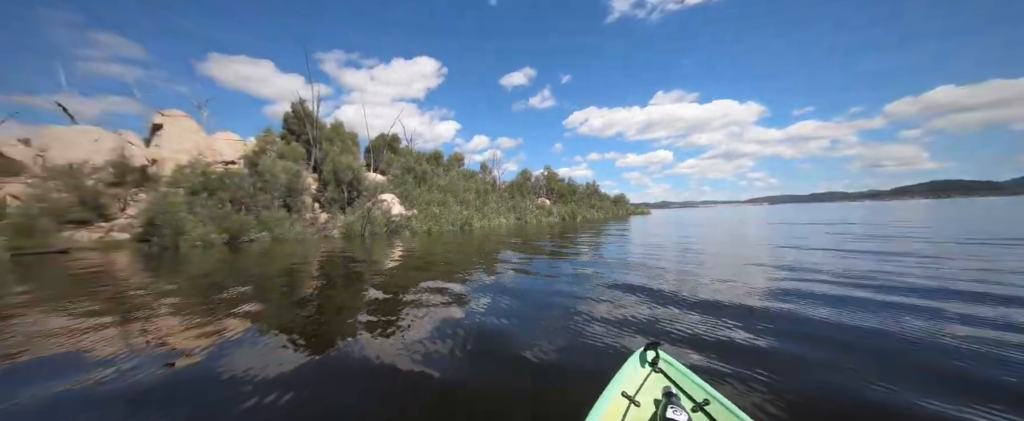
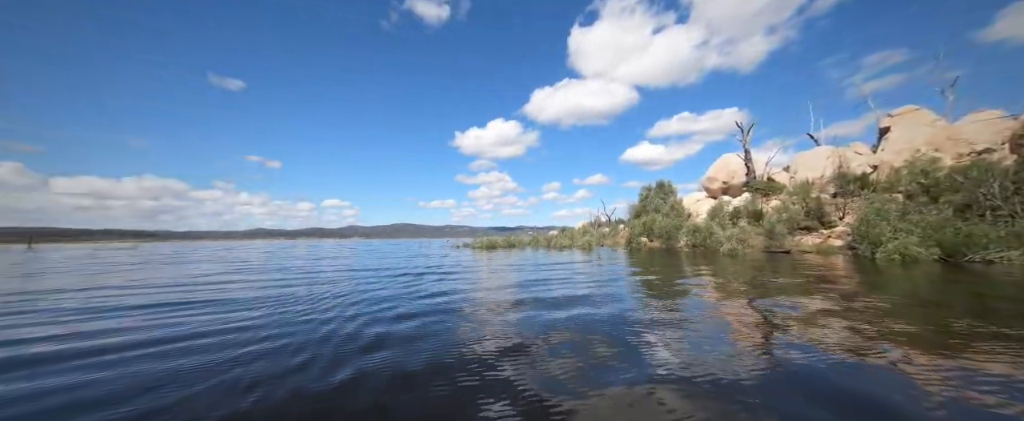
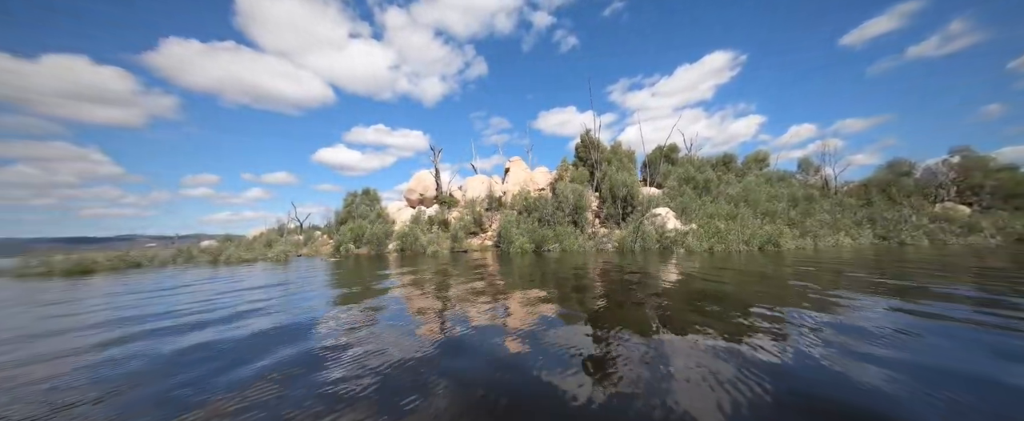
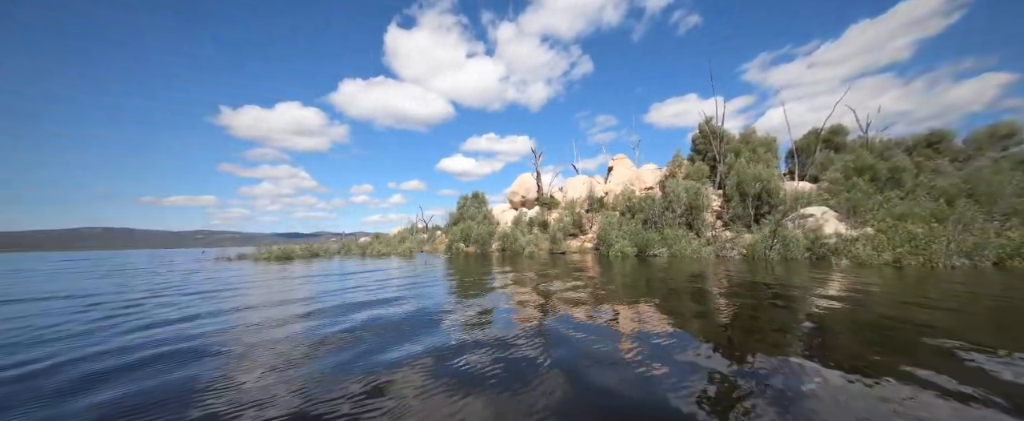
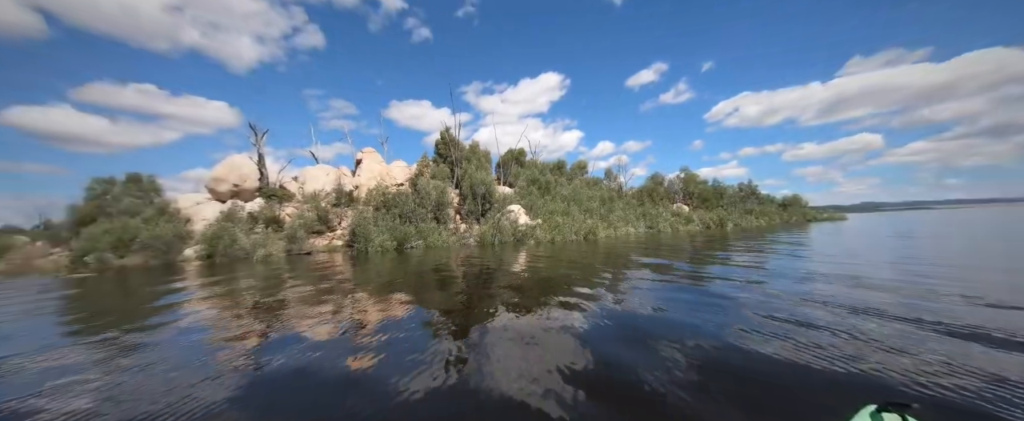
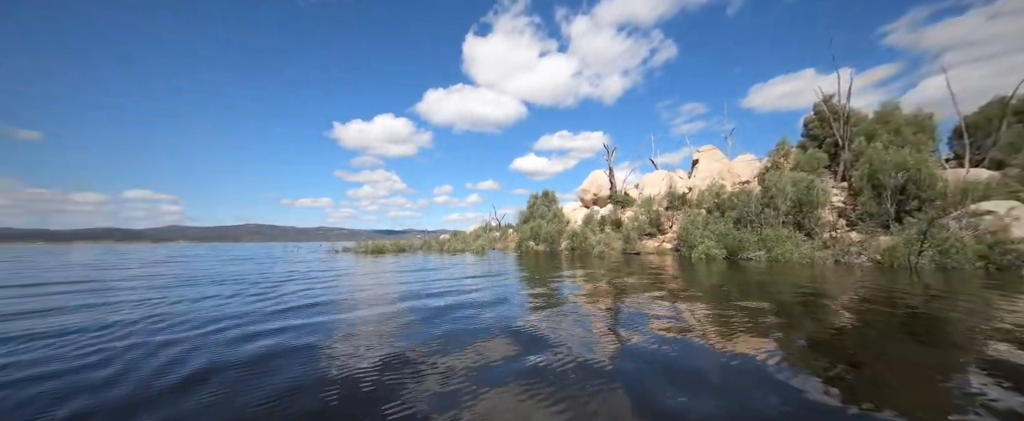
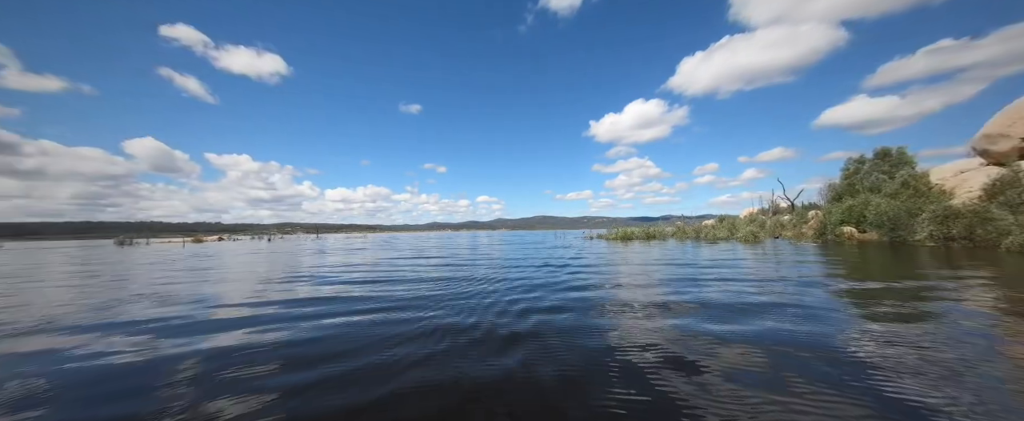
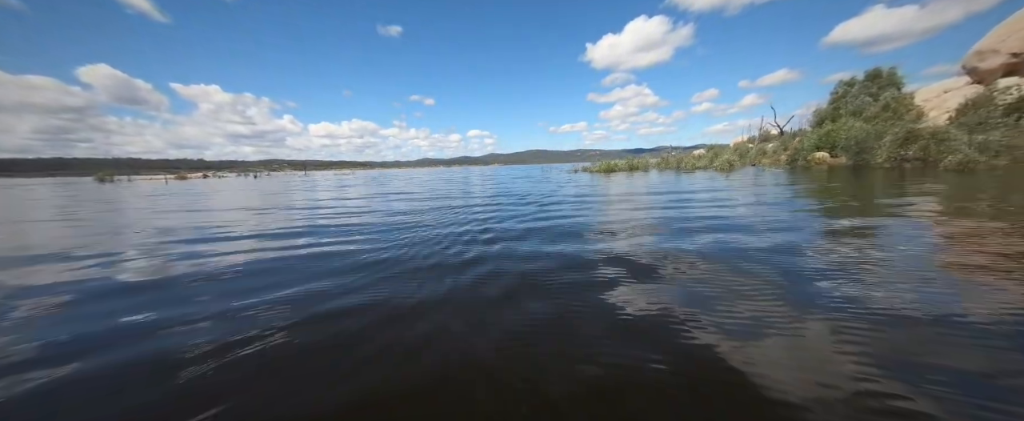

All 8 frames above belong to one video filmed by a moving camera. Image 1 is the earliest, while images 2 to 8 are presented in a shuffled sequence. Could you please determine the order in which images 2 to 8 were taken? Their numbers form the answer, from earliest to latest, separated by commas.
5, 3, 4, 6, 2, 7, 8
